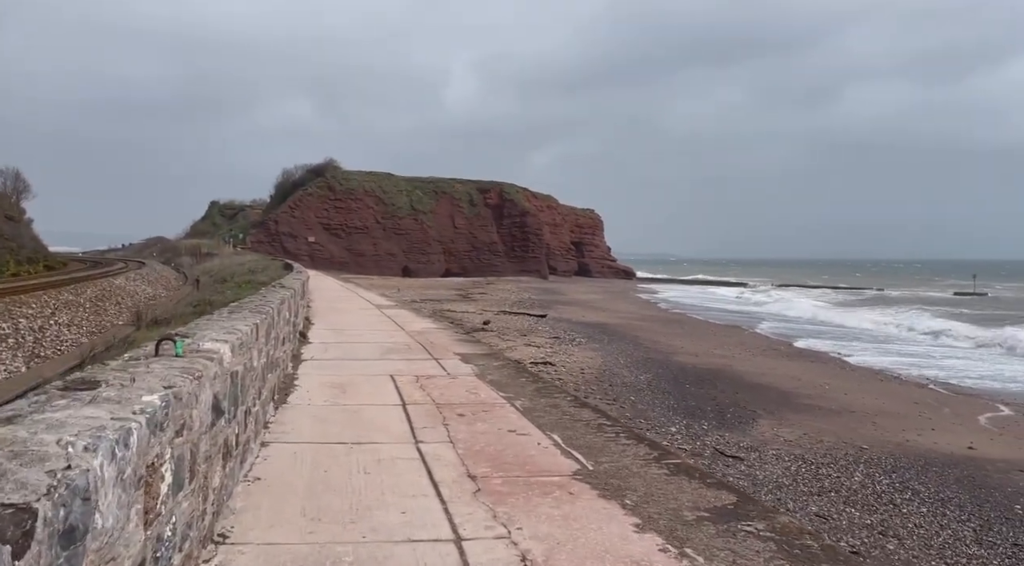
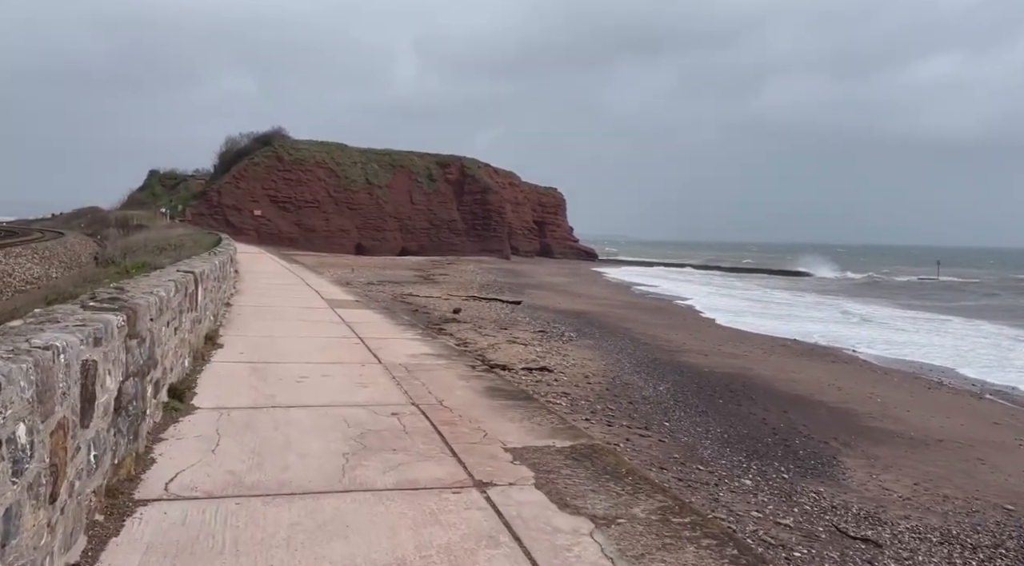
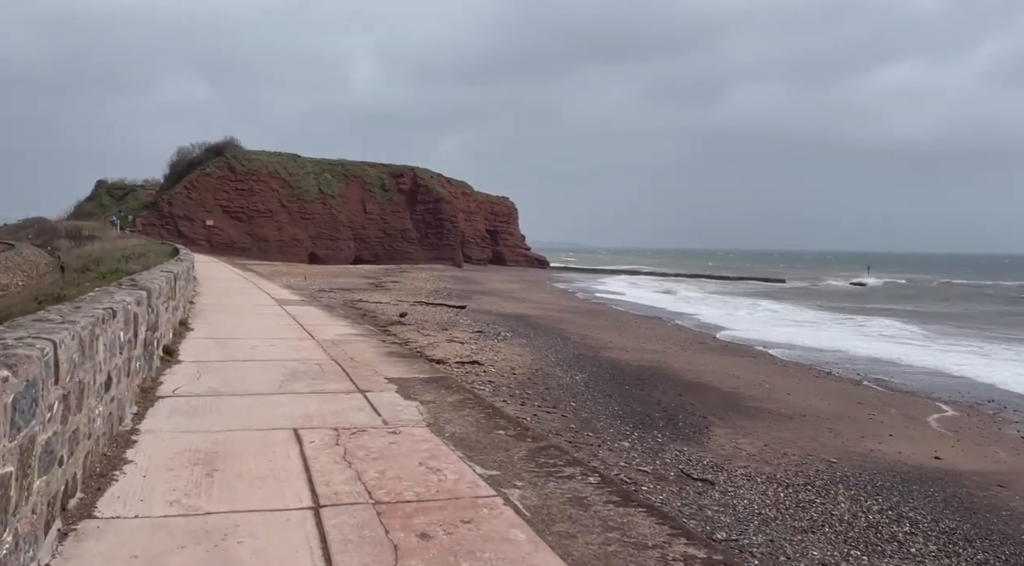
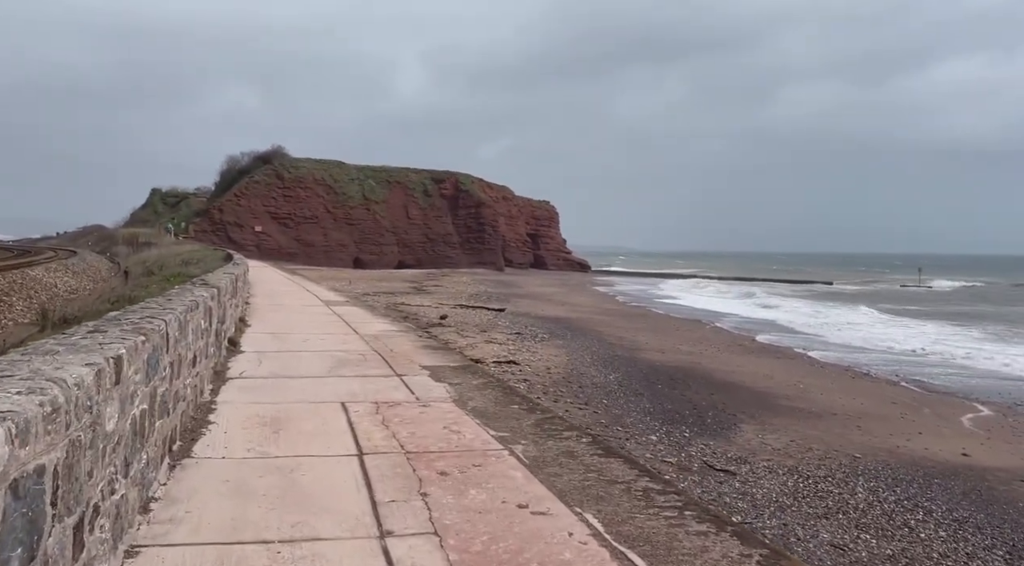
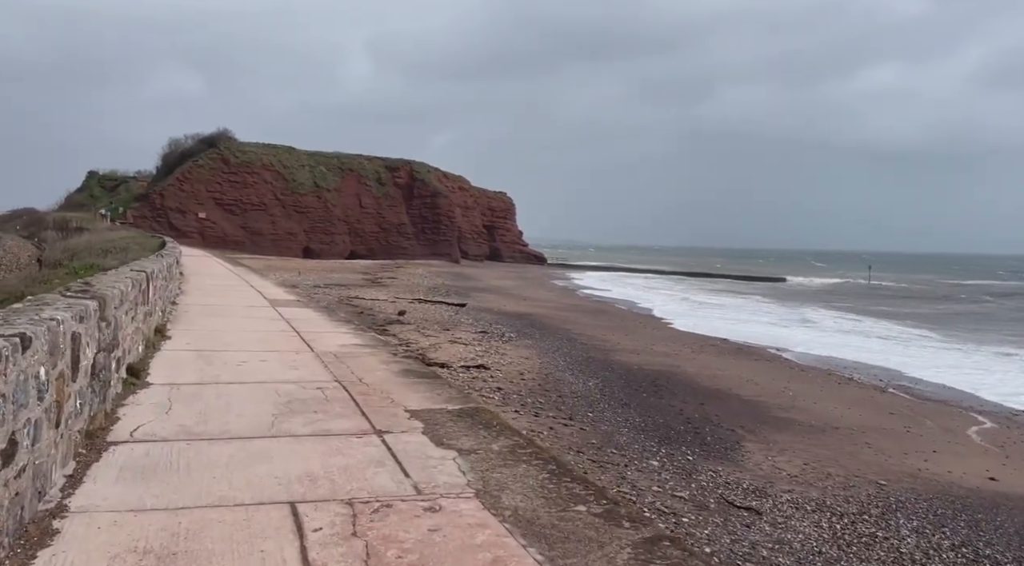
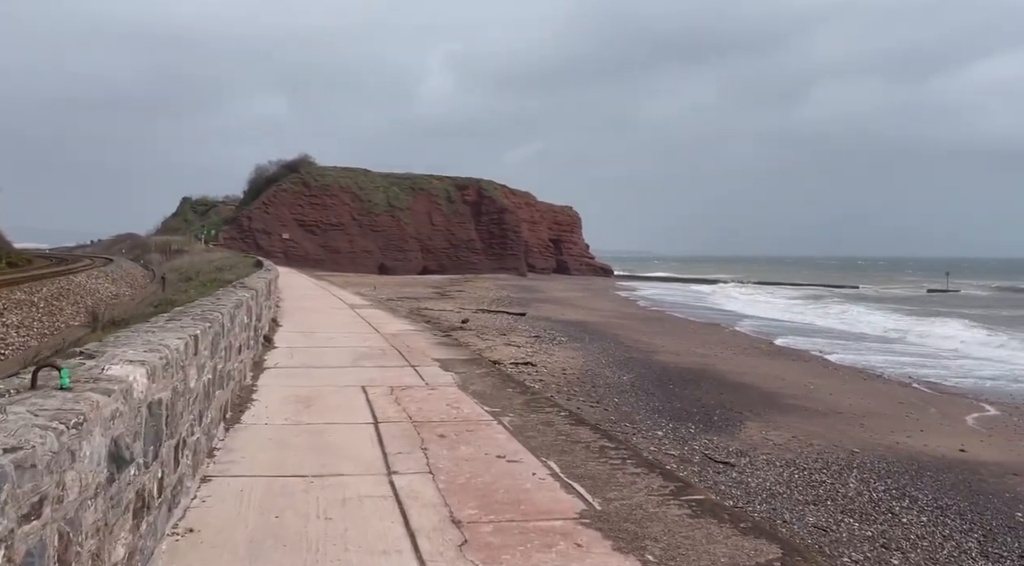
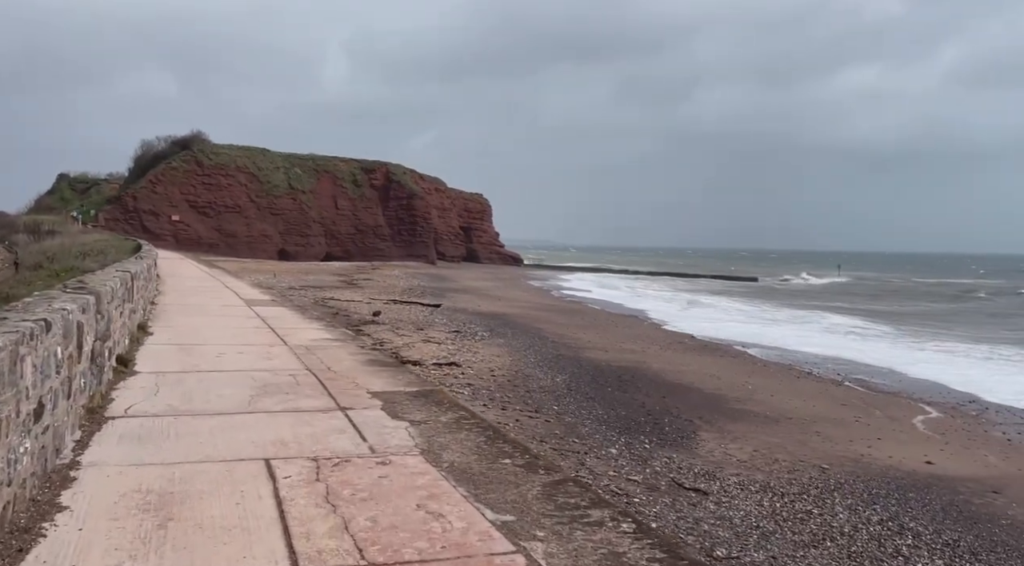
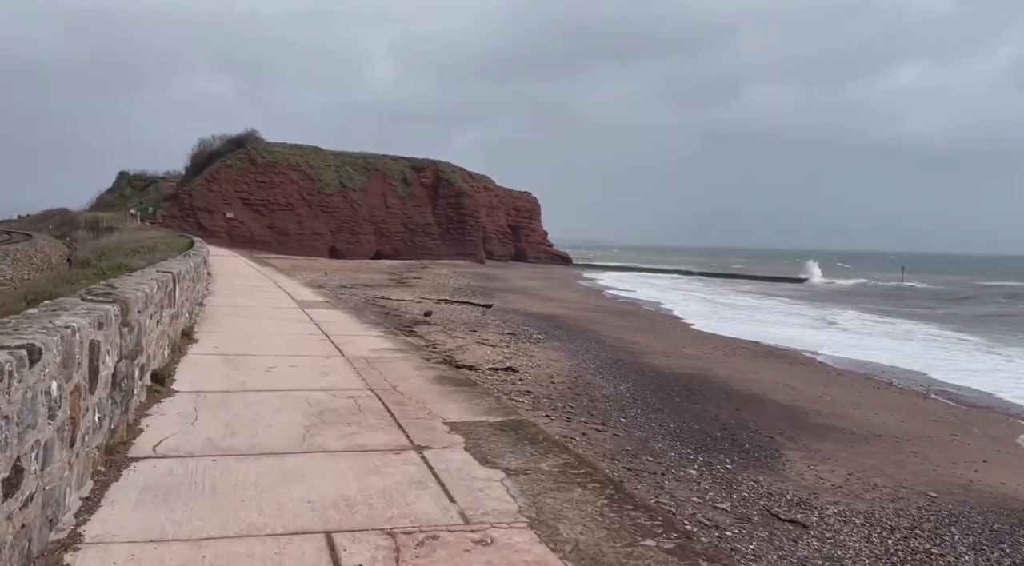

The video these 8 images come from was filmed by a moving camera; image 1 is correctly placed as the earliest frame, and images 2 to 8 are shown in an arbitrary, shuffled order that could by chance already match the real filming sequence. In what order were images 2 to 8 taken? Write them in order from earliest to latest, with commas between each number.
6, 4, 3, 7, 5, 8, 2
